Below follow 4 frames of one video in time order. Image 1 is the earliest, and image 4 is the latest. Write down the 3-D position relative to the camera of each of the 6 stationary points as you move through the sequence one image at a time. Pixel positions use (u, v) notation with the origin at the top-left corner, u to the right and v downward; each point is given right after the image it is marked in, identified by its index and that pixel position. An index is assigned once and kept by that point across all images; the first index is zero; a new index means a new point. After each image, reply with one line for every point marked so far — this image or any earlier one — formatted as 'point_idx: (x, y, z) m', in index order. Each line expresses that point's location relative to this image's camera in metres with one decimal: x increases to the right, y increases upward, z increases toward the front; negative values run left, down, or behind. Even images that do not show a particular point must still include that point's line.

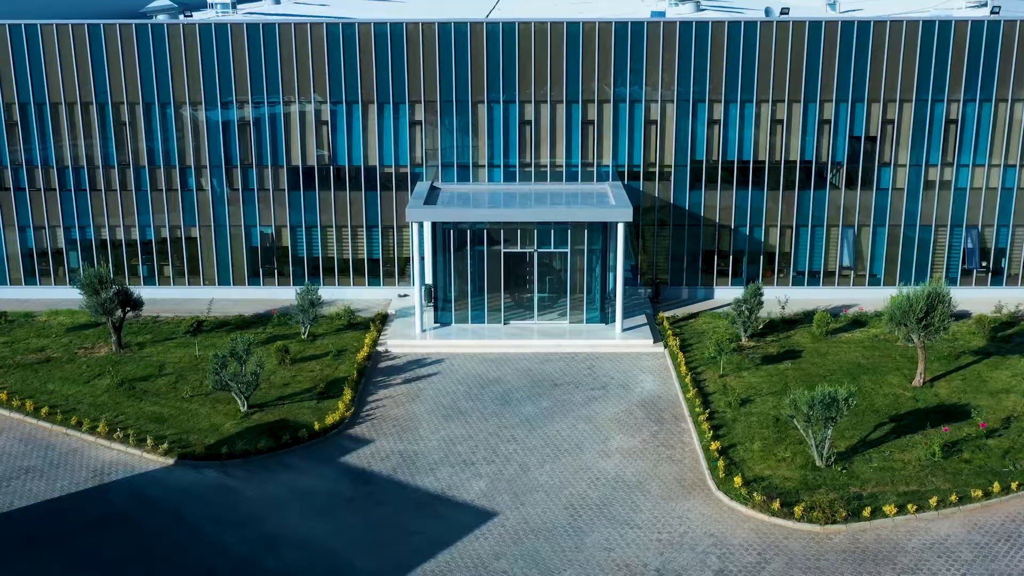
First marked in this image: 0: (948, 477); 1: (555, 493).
0: (+6.6, -2.9, +14.9) m
1: (+0.6, -3.1, +15.0) m
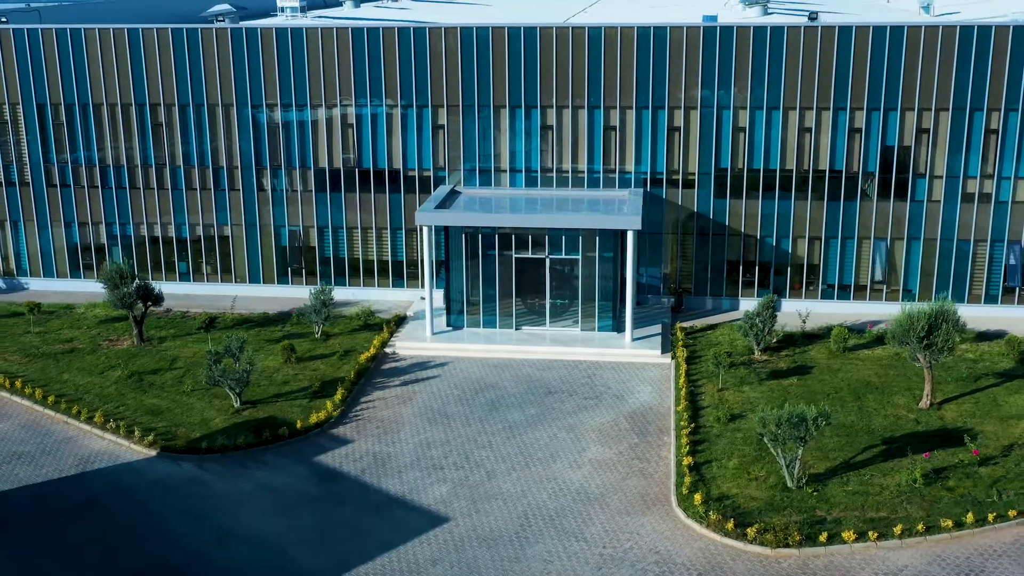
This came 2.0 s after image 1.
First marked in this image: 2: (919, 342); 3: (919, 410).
0: (+5.9, -3.1, +14.2) m
1: (0.0, -3.2, +14.9) m
2: (+7.1, -1.0, +17.3) m
3: (+7.5, -2.2, +18.0) m
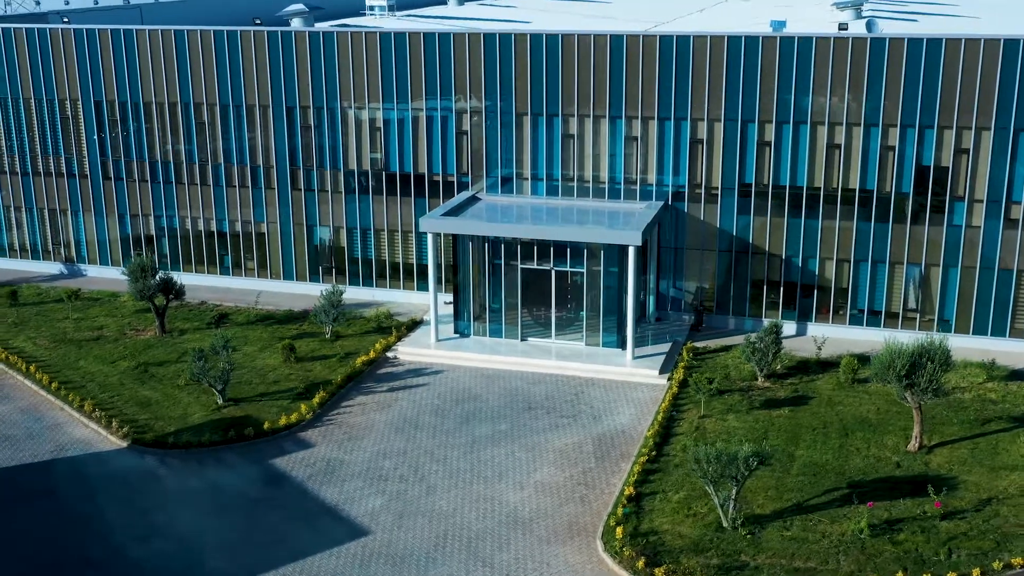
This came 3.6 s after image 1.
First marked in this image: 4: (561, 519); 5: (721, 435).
0: (+4.7, -3.6, +13.3) m
1: (-1.1, -3.5, +14.8) m
2: (+6.4, -1.5, +16.2) m
3: (+6.7, -2.8, +16.9) m
4: (+0.7, -3.5, +14.8) m
5: (+3.7, -2.6, +17.6) m
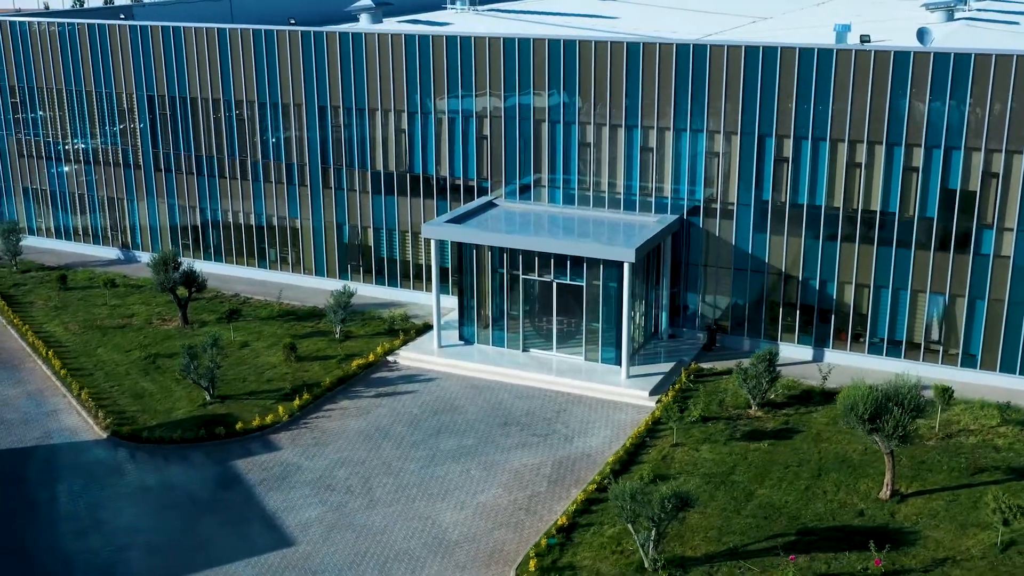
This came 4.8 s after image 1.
0: (+3.3, -4.2, +12.6) m
1: (-2.2, -3.7, +14.8) m
2: (+5.5, -2.1, +15.3) m
3: (+5.9, -3.4, +15.9) m
4: (-0.4, -3.8, +14.6) m
5: (+3.0, -3.1, +17.1) m
